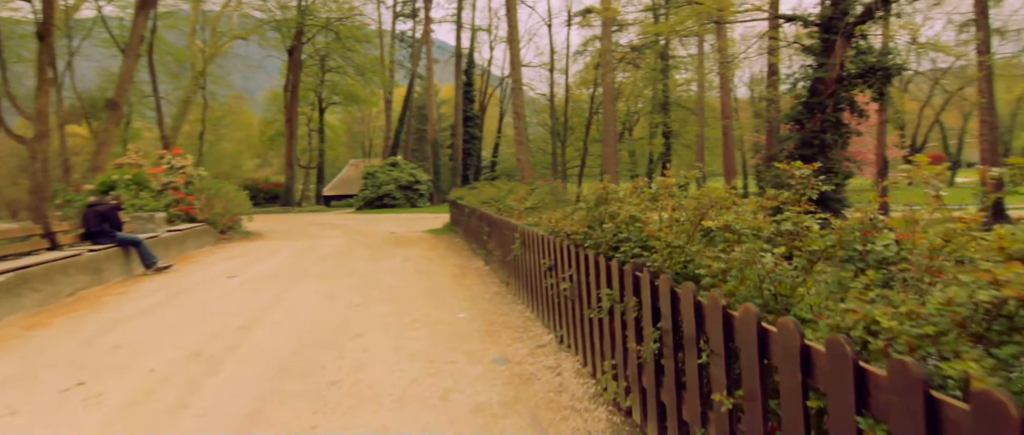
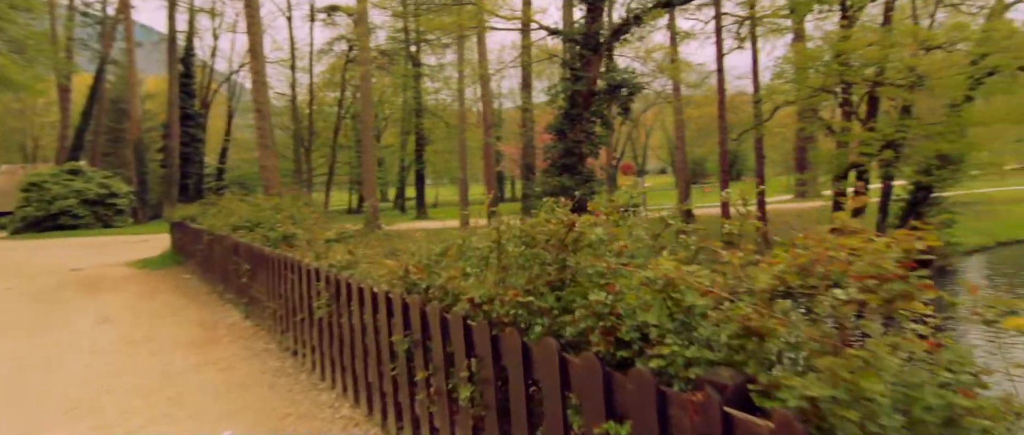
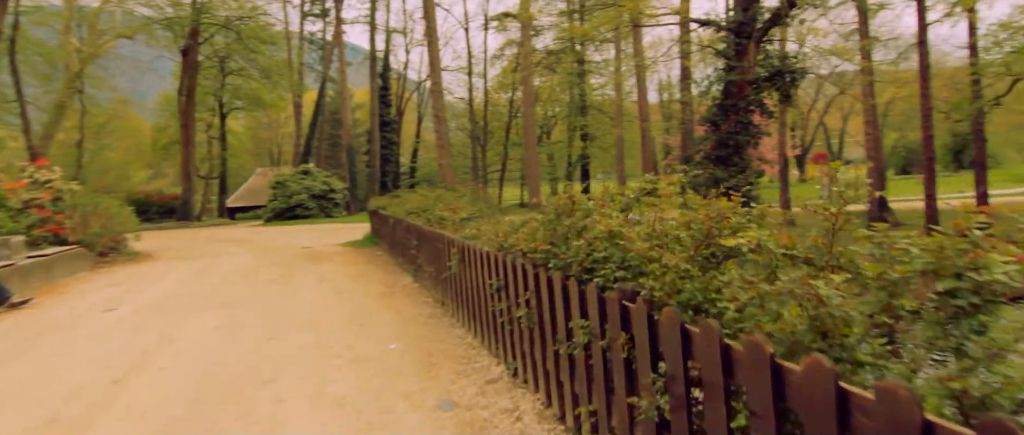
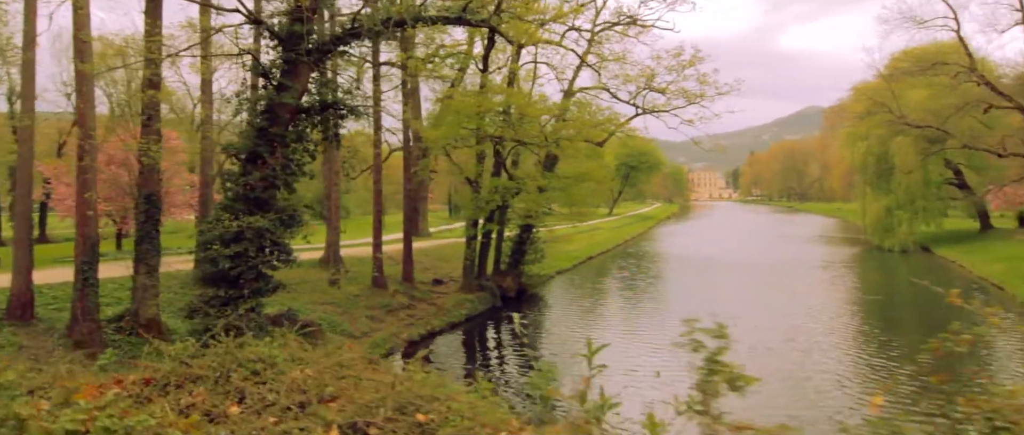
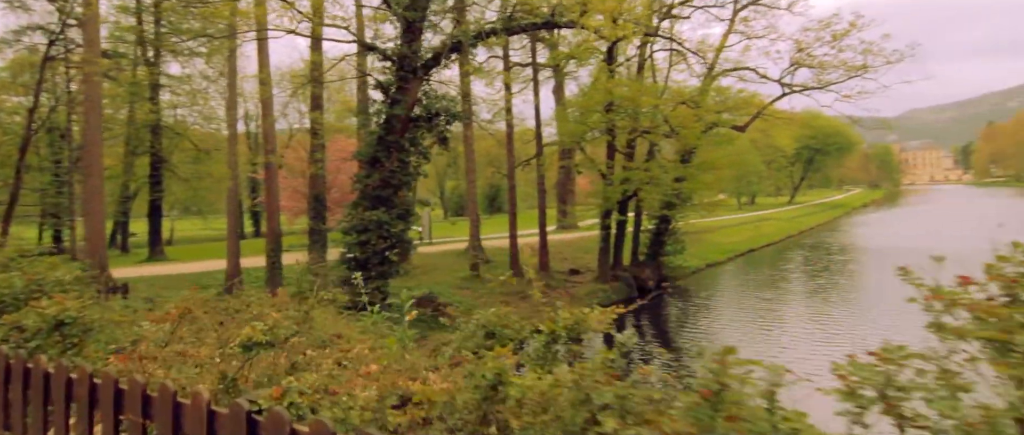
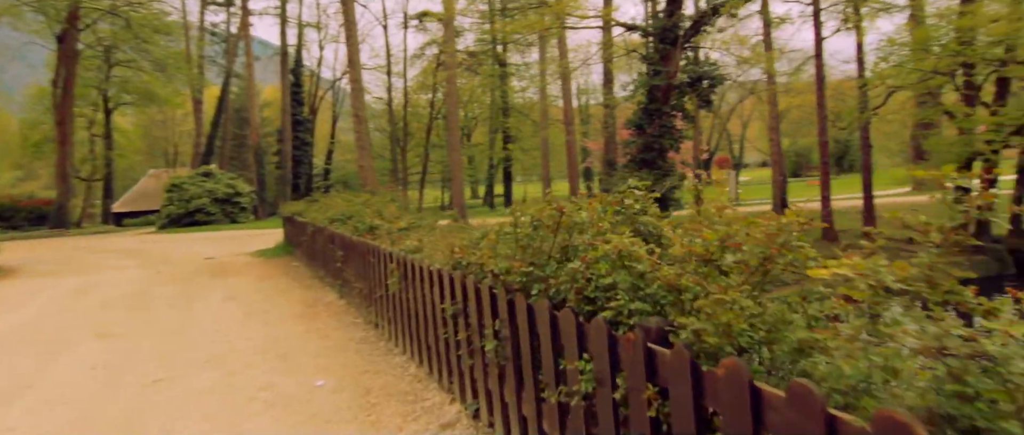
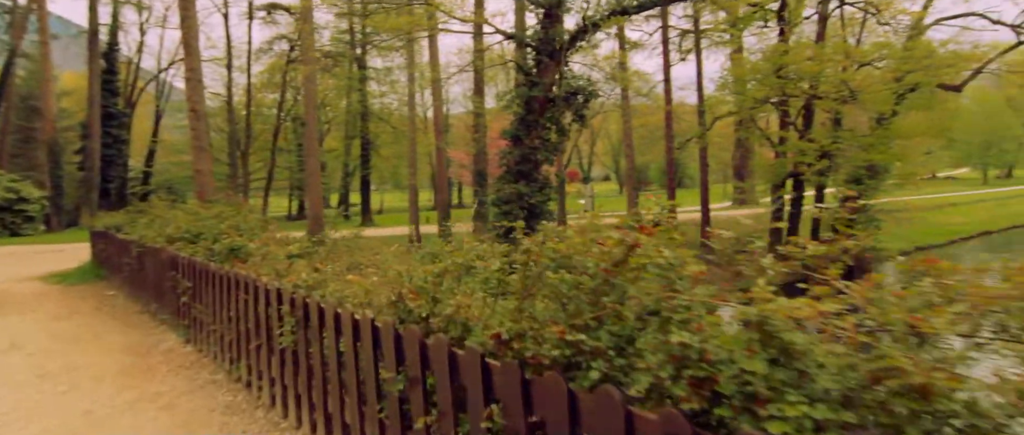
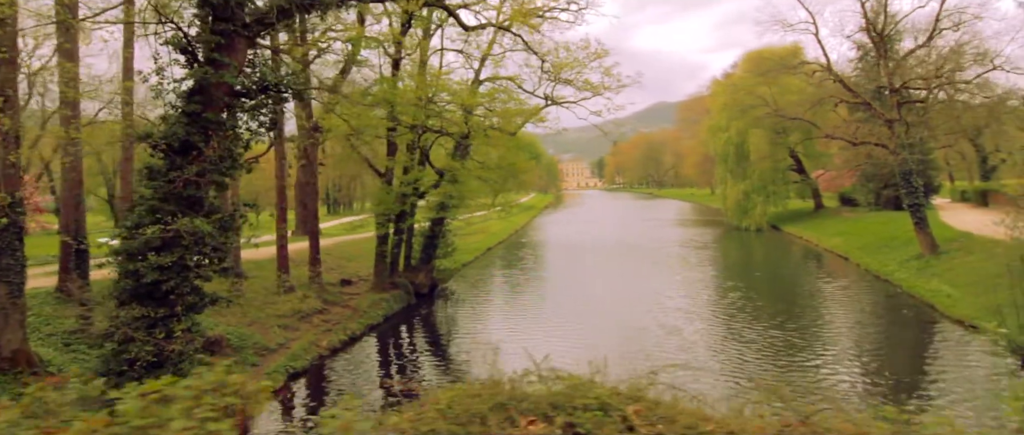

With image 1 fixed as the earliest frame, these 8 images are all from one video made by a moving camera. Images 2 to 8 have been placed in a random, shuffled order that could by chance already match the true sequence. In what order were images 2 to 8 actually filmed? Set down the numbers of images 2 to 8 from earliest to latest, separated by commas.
3, 6, 2, 7, 5, 4, 8
